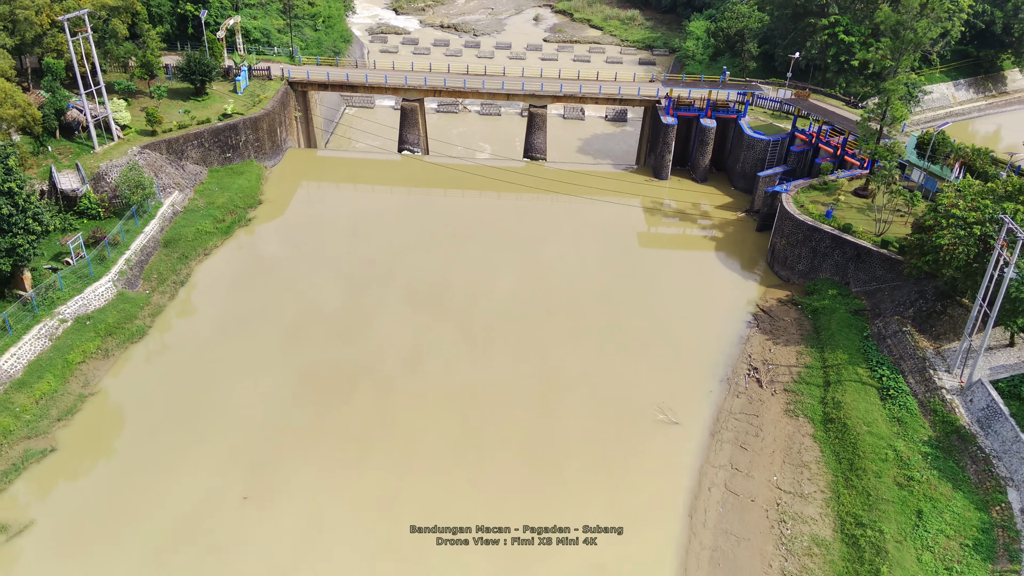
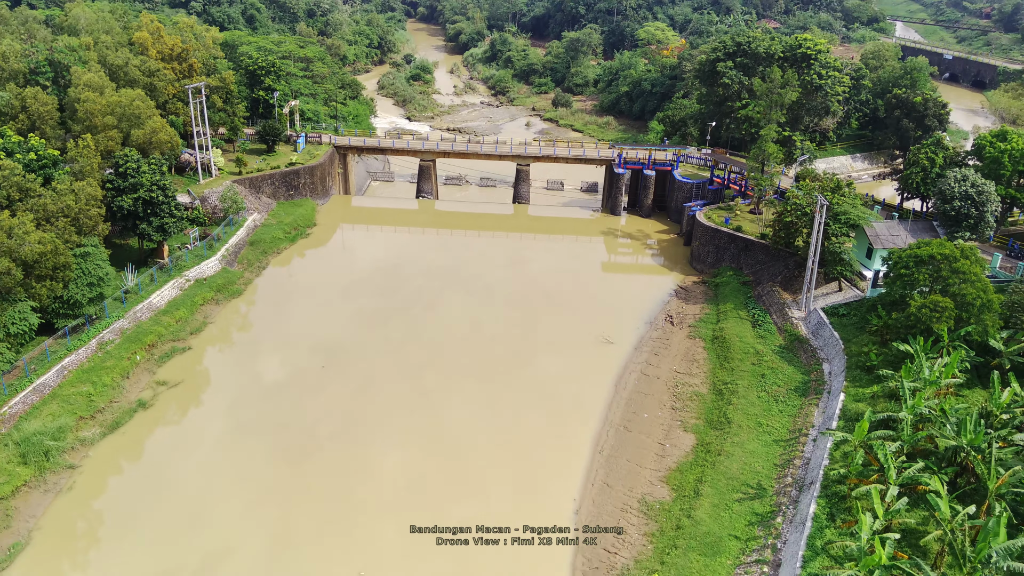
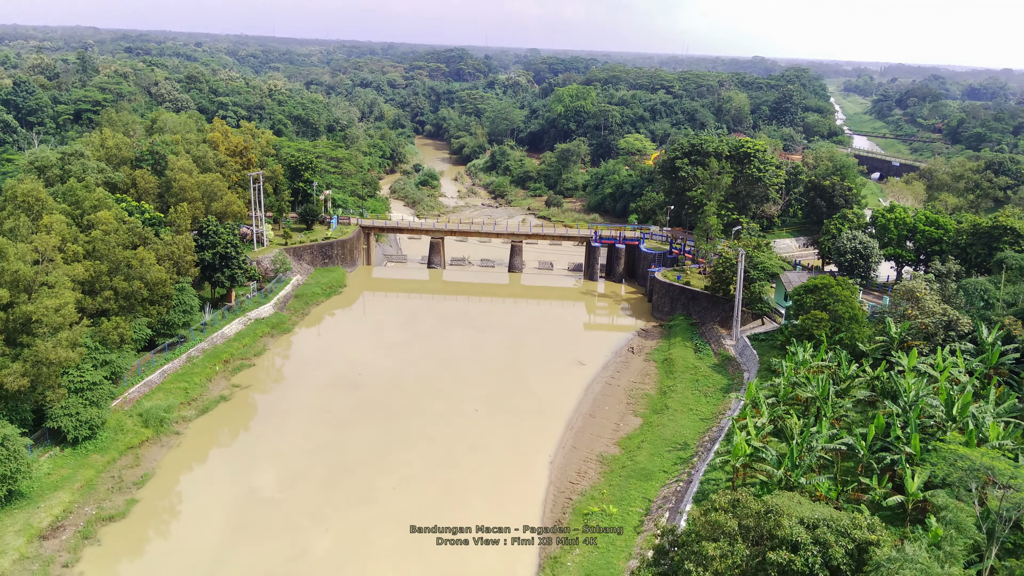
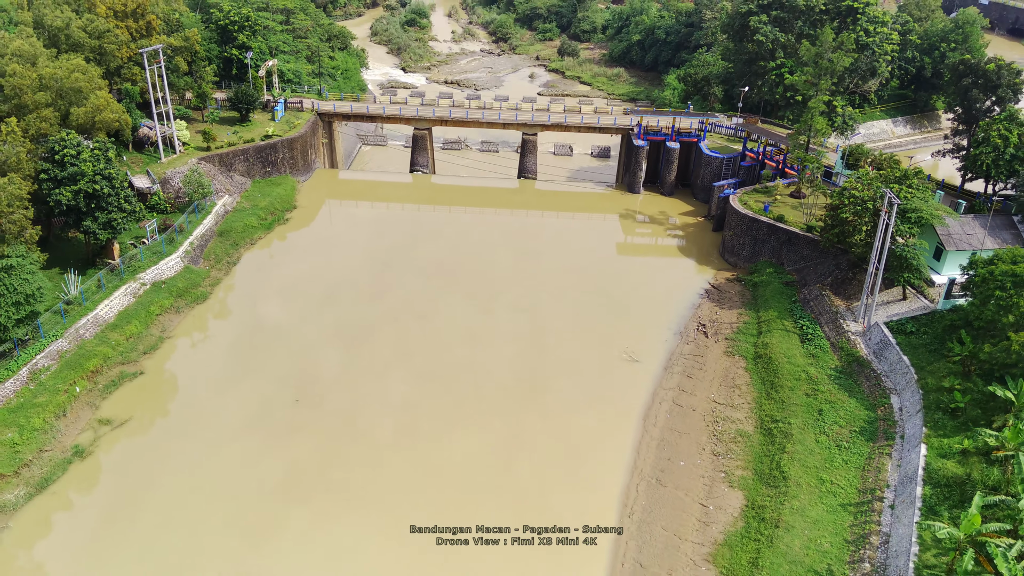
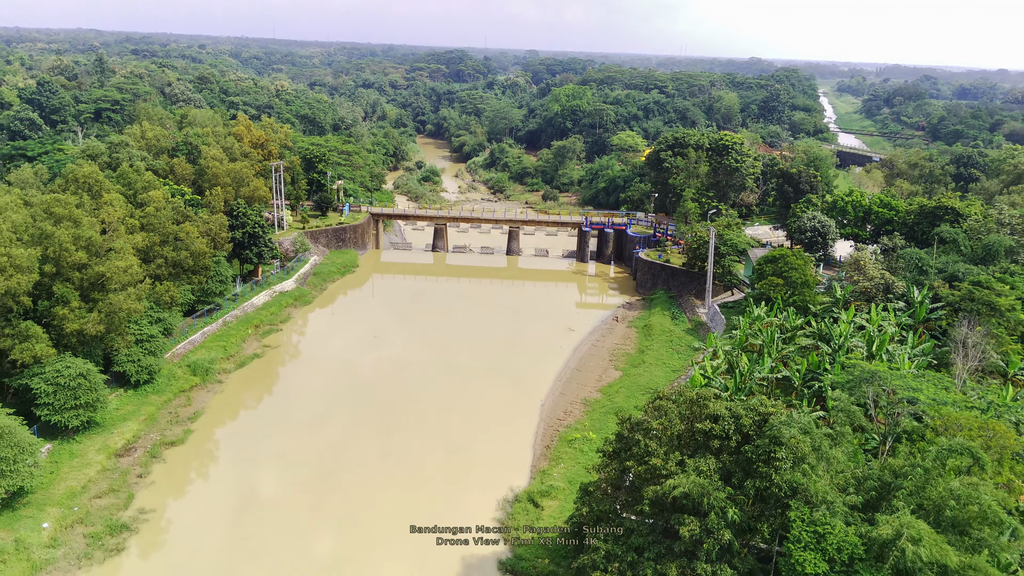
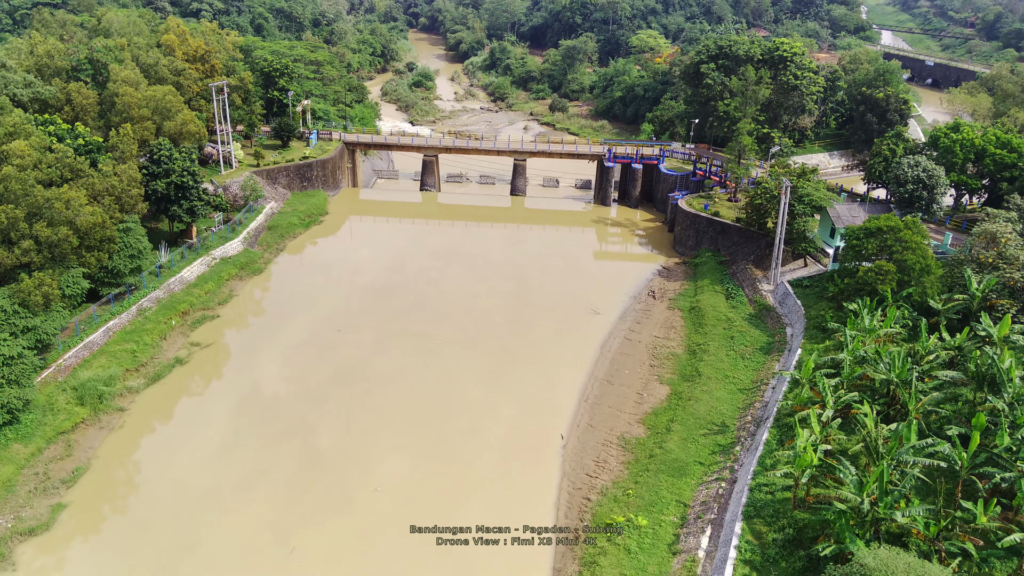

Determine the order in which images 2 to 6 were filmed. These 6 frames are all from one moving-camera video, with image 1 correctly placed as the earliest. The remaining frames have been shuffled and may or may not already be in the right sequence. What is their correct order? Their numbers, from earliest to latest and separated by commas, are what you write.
4, 2, 6, 3, 5
